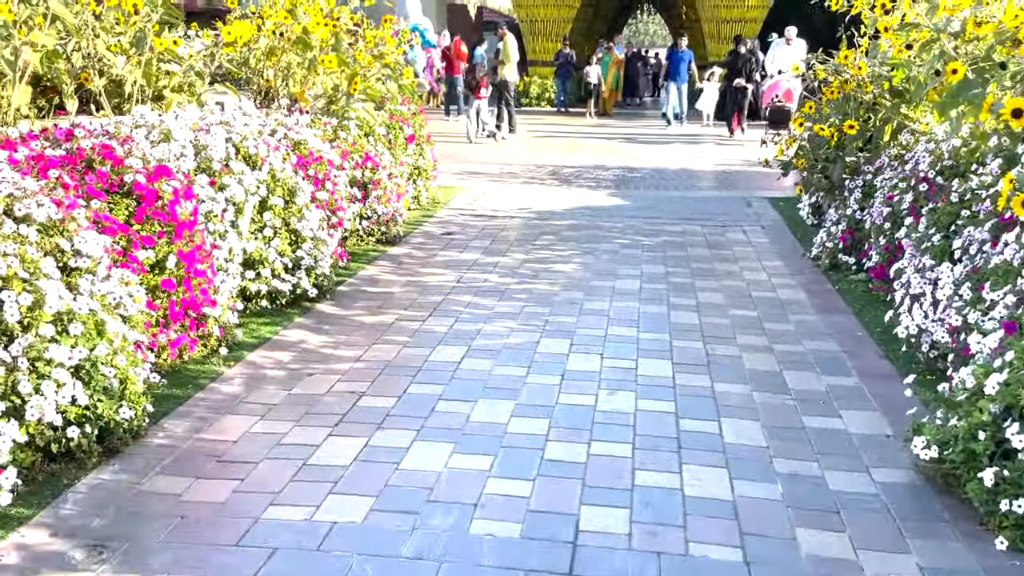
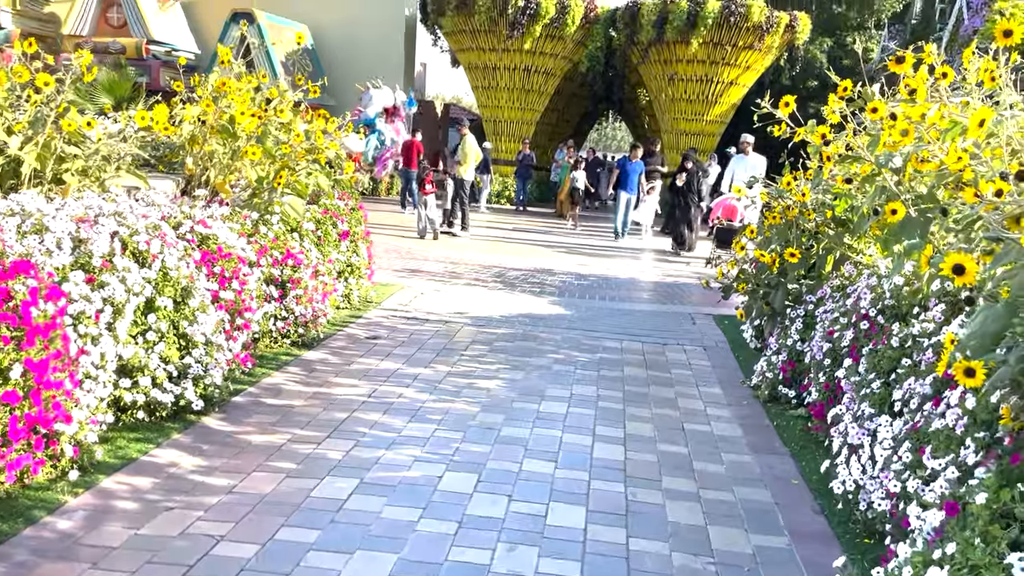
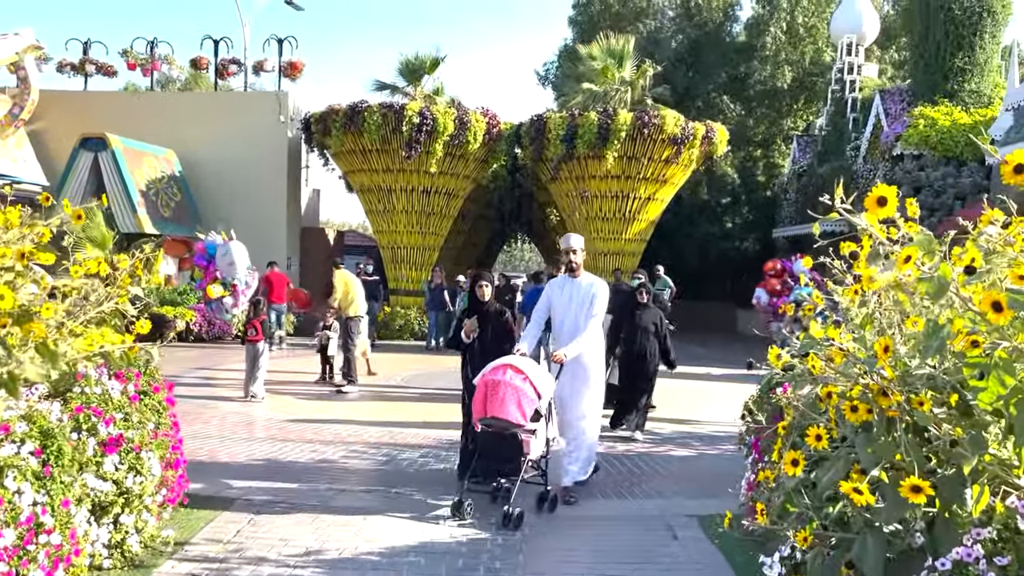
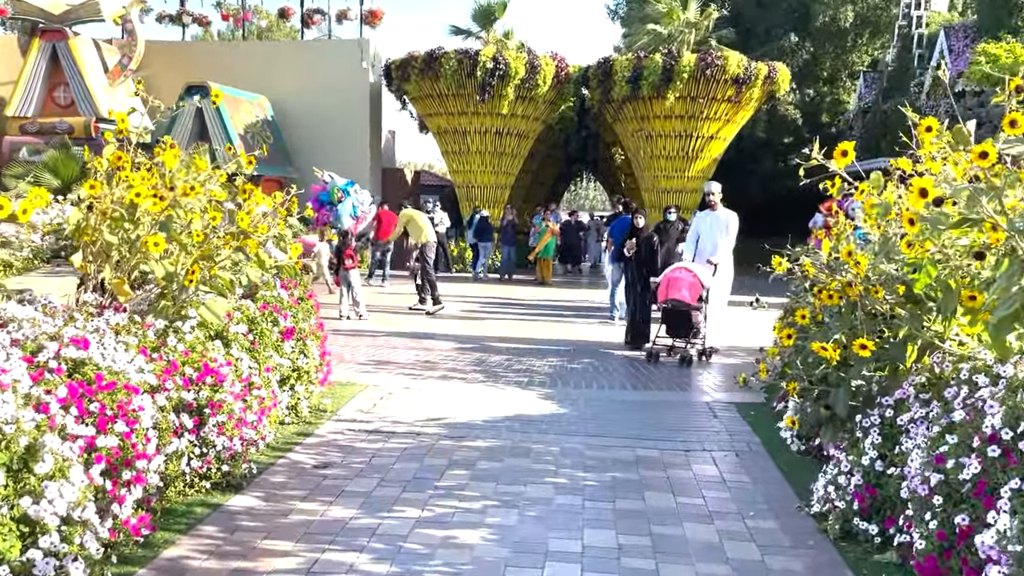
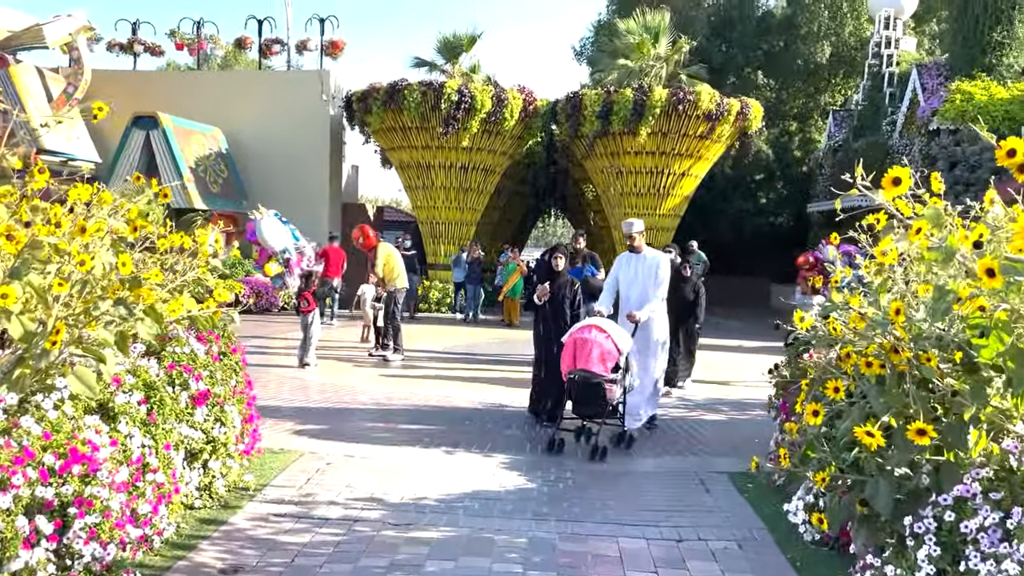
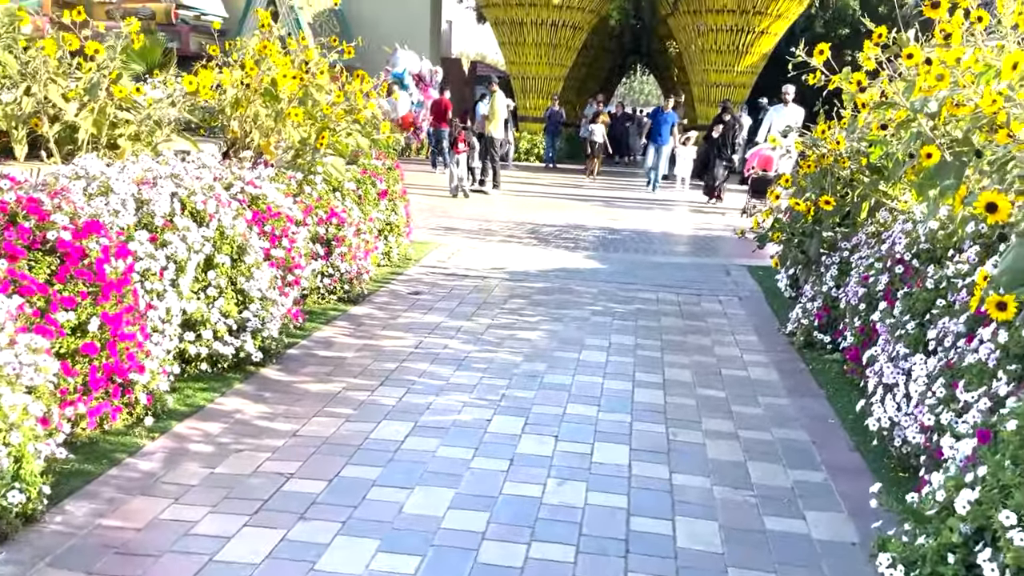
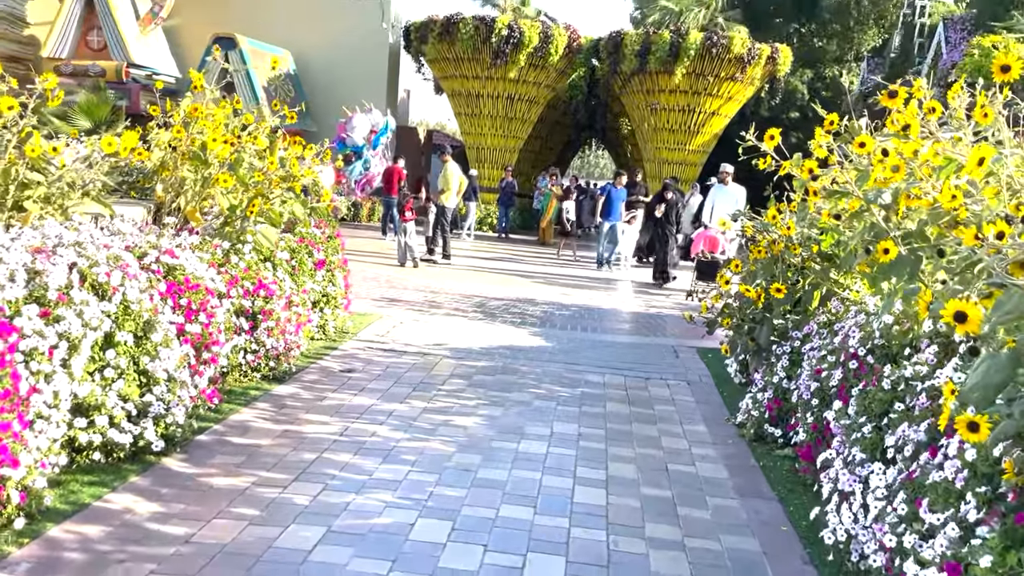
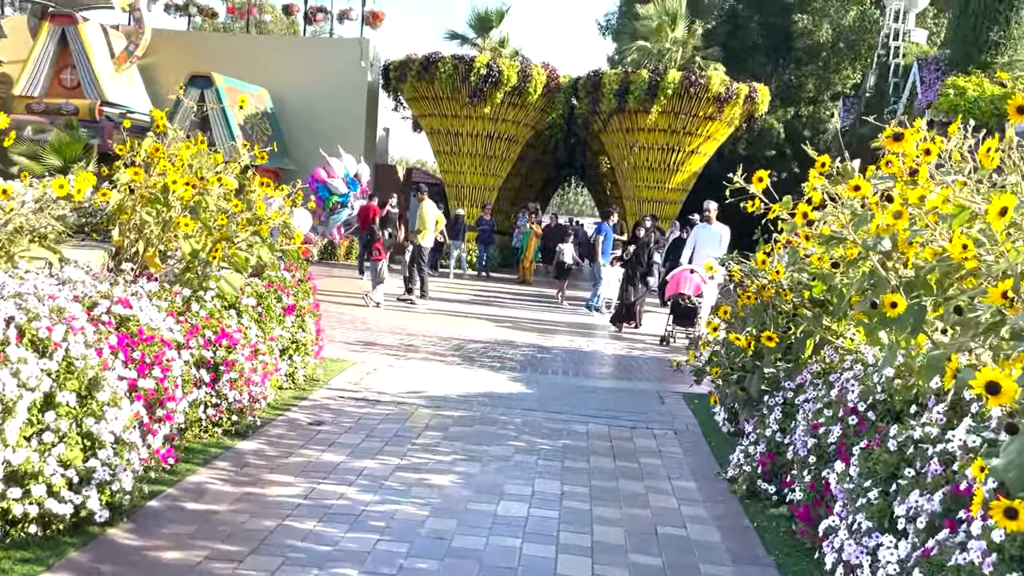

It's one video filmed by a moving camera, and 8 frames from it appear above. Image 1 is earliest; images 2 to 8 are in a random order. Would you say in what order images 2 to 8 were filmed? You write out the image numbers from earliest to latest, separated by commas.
6, 2, 7, 8, 4, 5, 3
